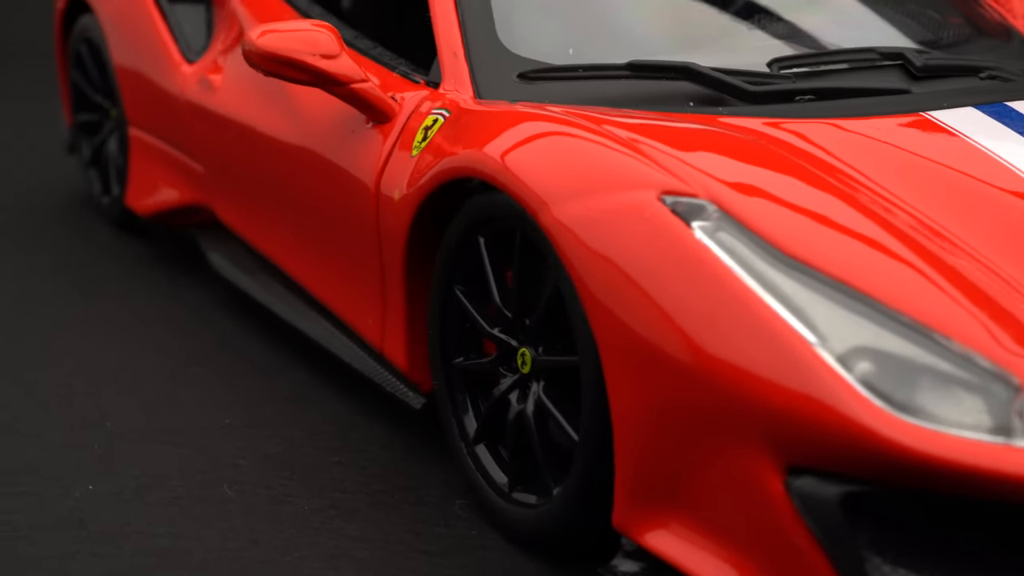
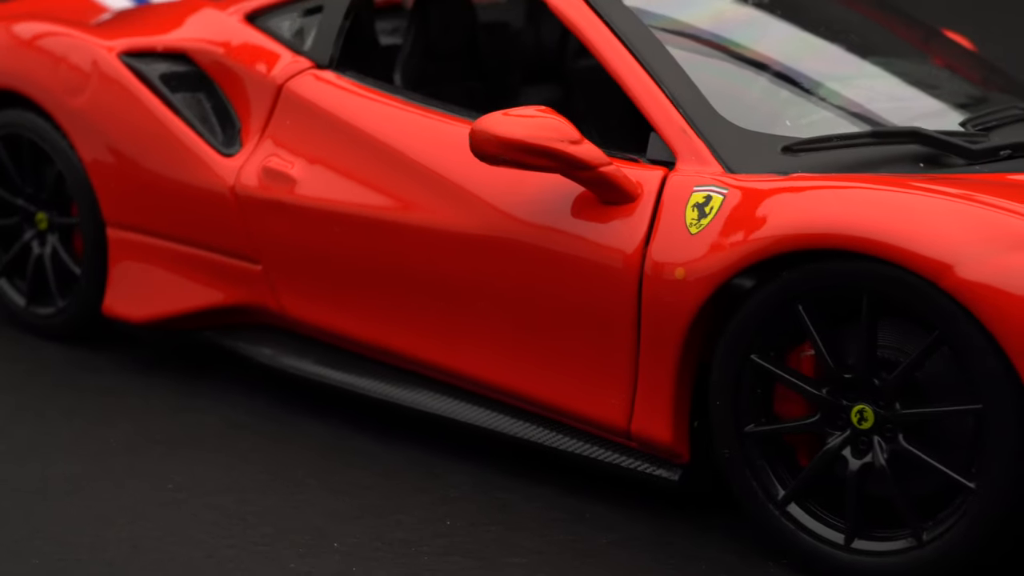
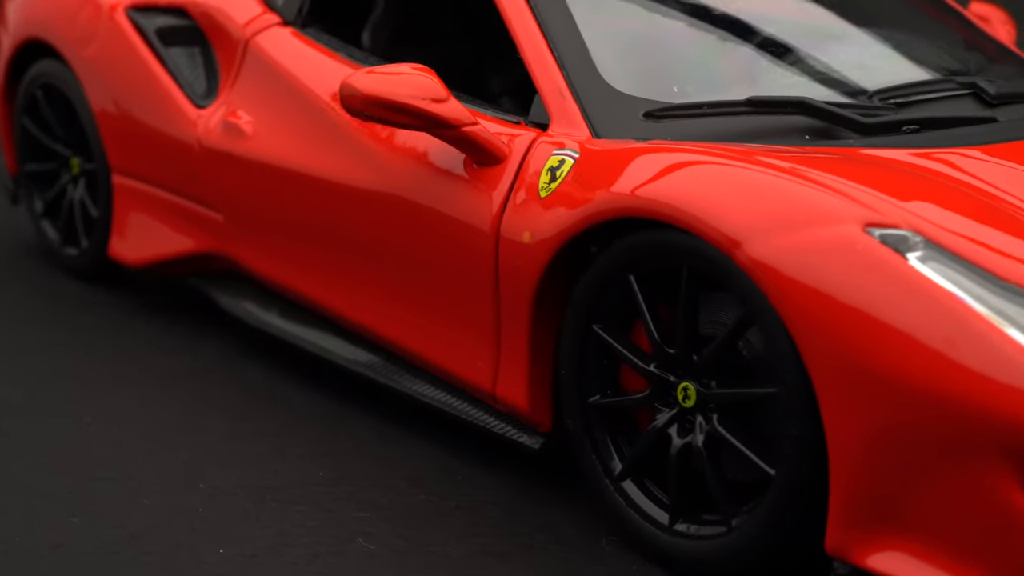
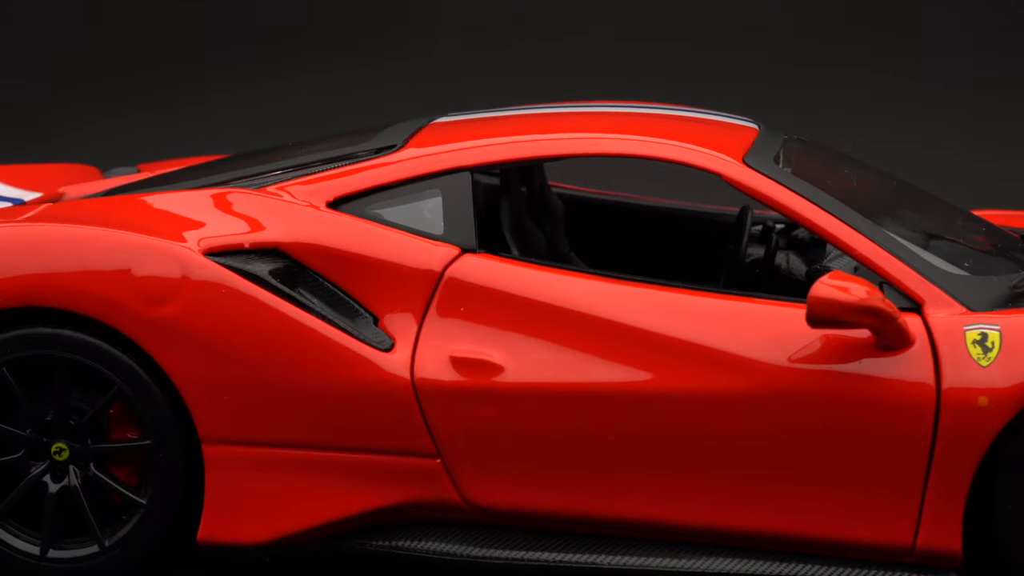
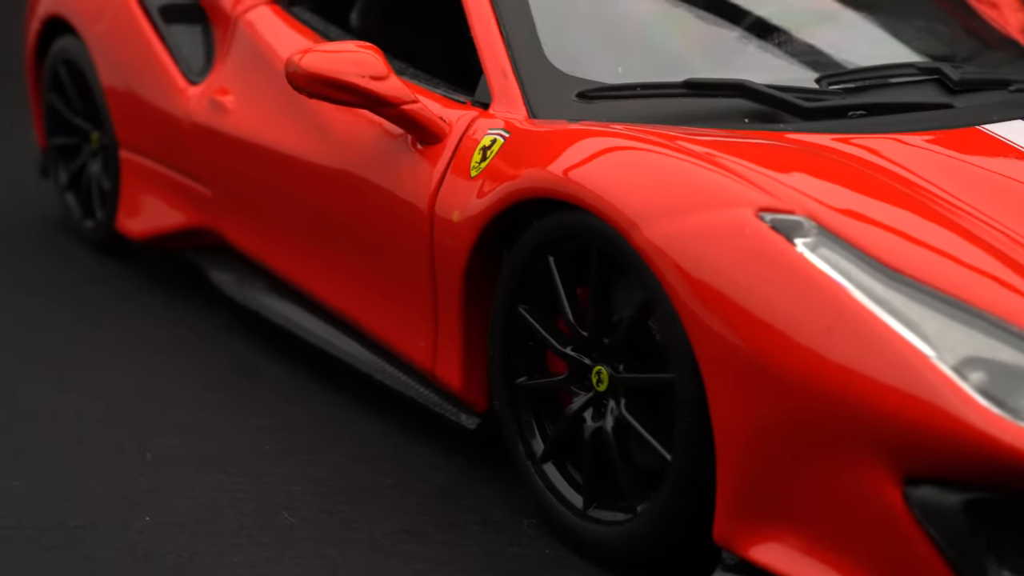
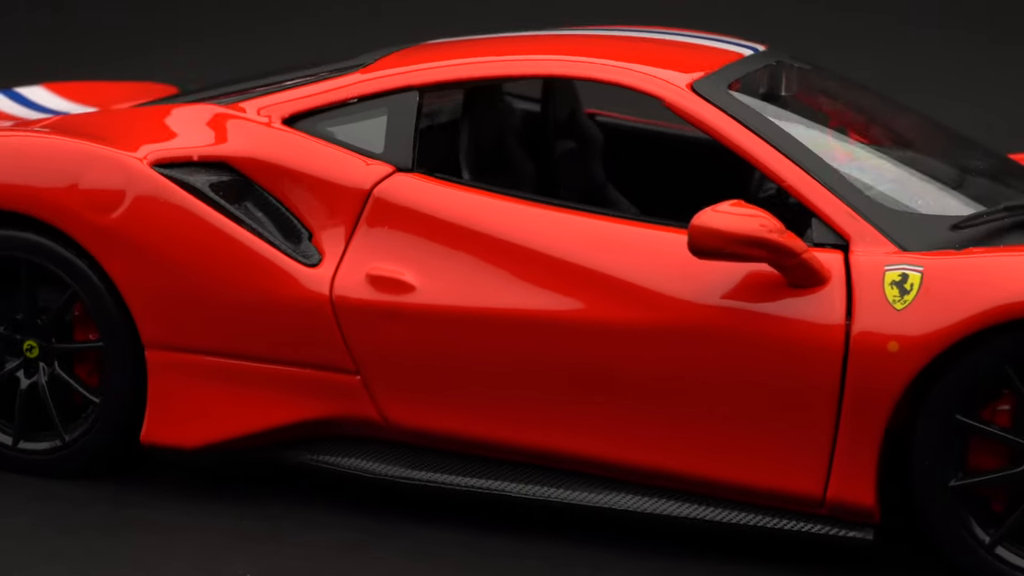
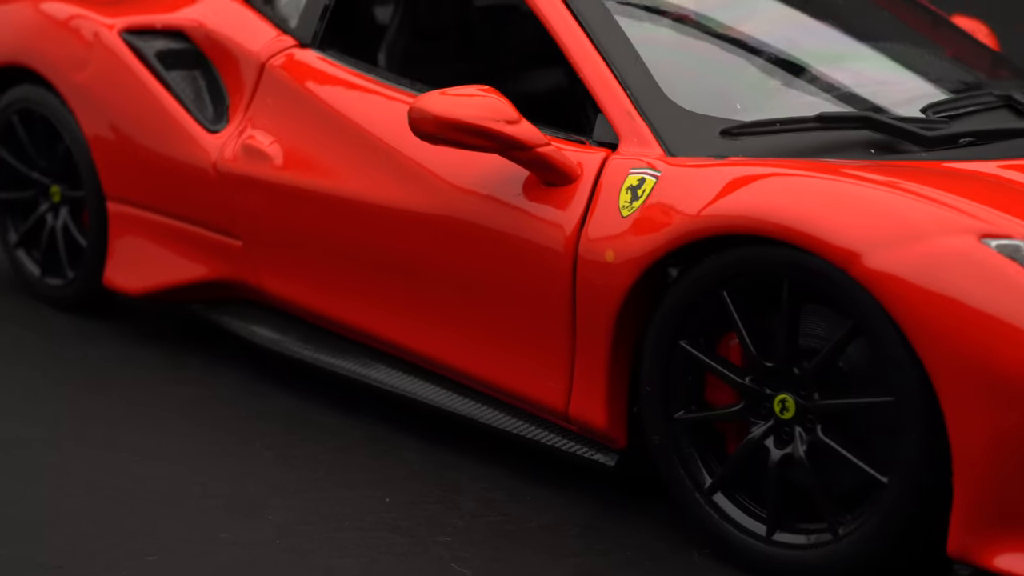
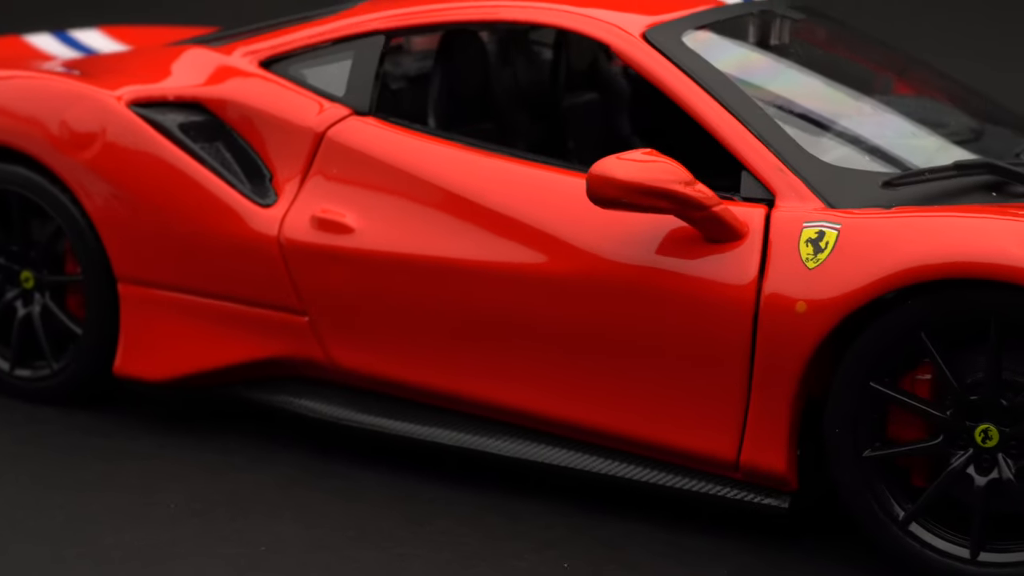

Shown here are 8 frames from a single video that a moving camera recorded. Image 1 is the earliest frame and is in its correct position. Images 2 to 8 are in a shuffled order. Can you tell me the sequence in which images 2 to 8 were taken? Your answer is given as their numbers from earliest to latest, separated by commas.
5, 3, 7, 2, 8, 6, 4
